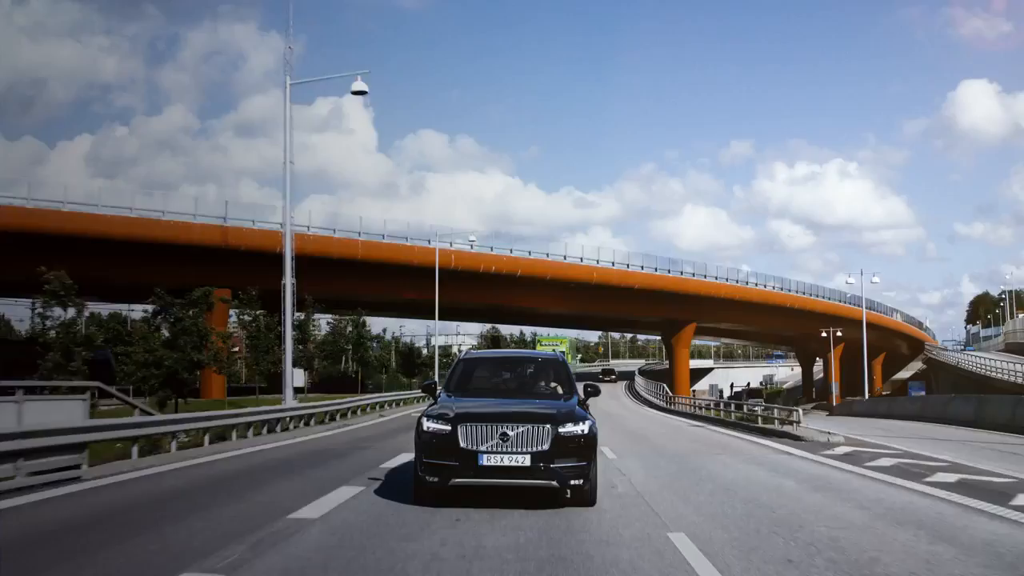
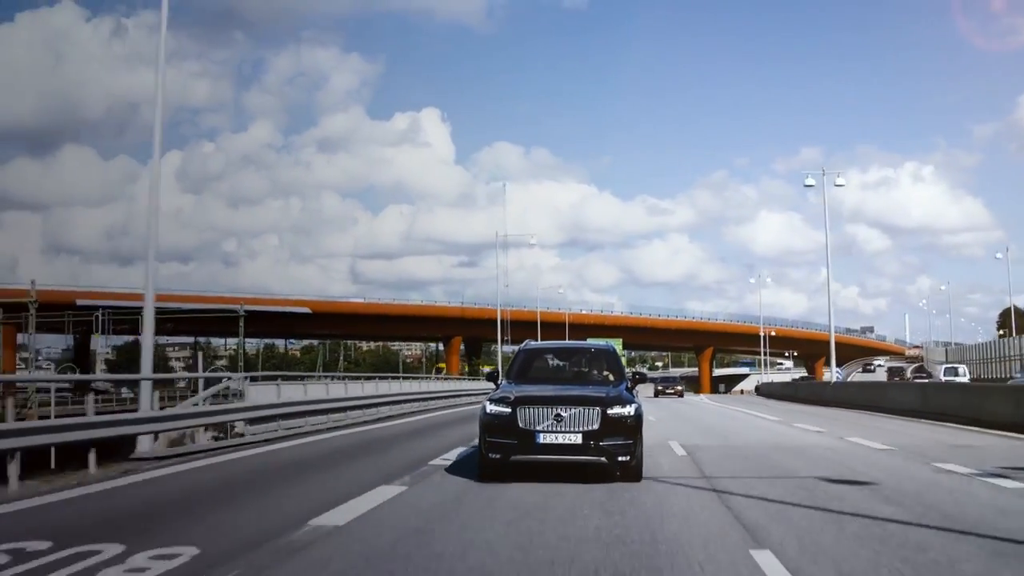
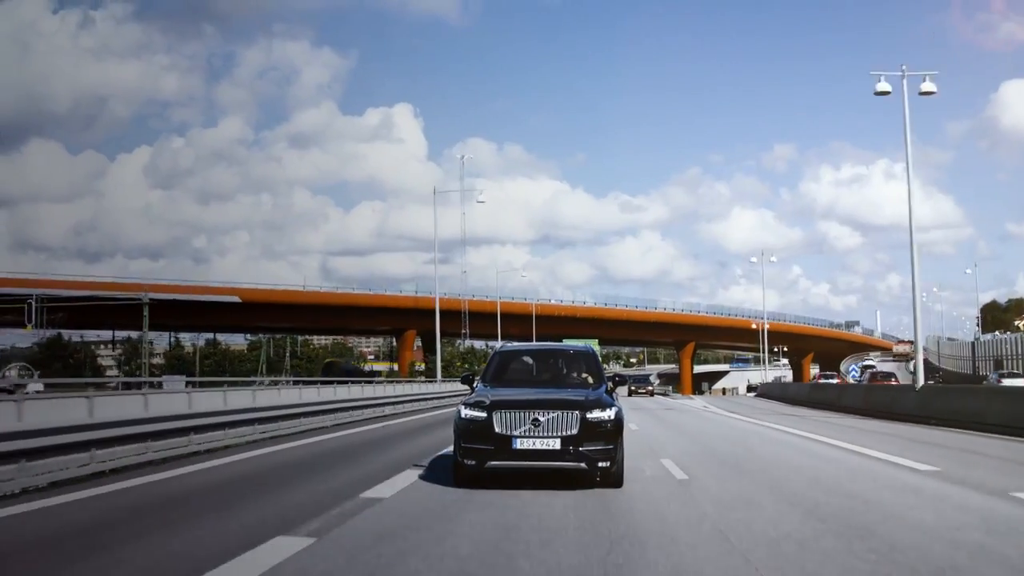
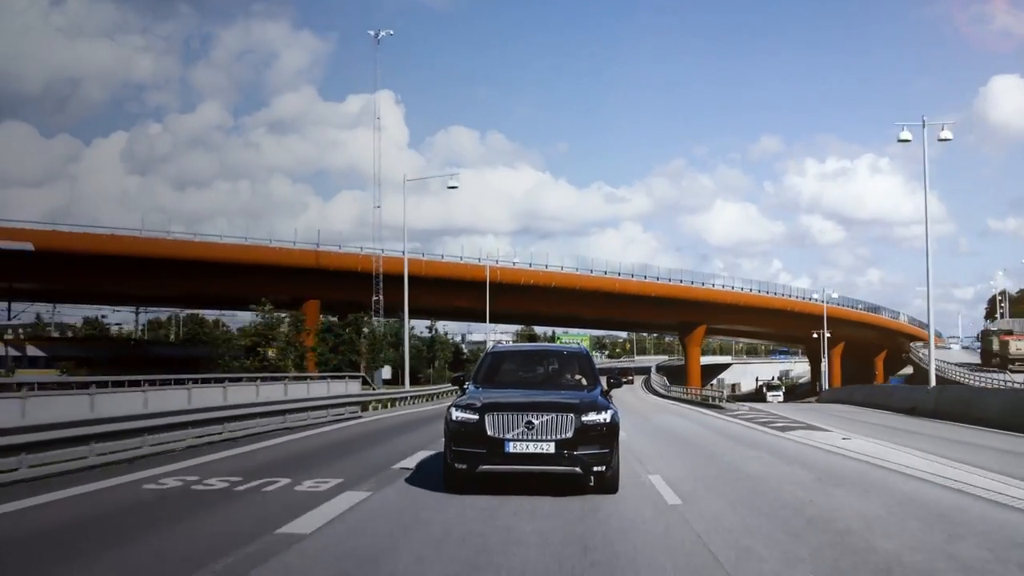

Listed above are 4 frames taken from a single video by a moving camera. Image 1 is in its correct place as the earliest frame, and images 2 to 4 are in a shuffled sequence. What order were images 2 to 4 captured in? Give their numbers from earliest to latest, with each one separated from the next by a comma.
4, 3, 2
